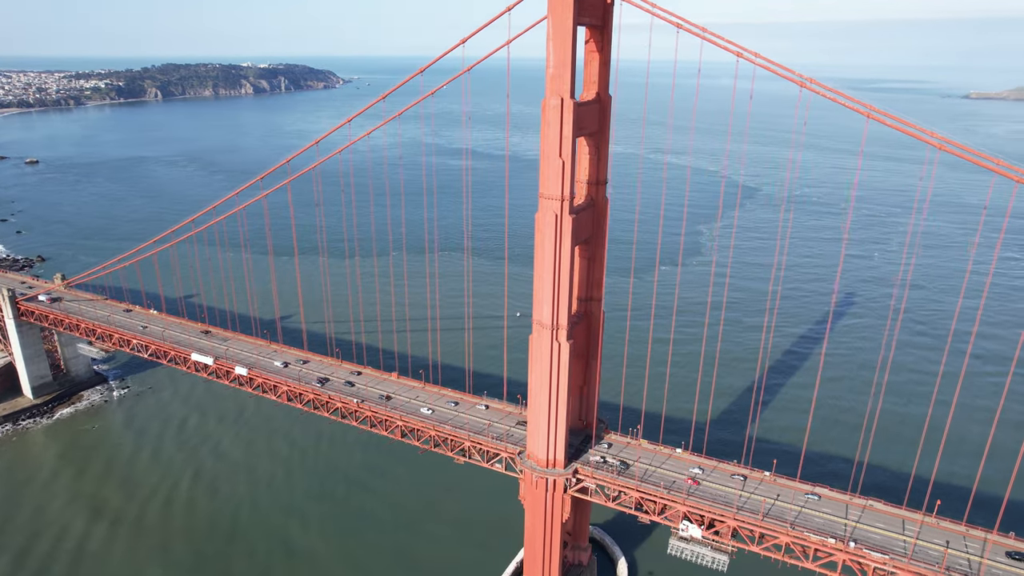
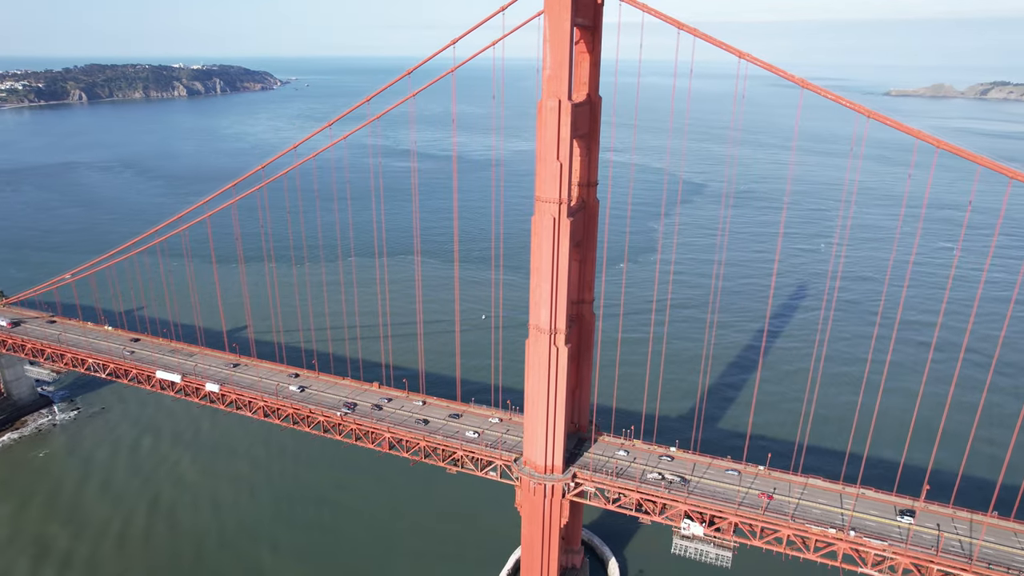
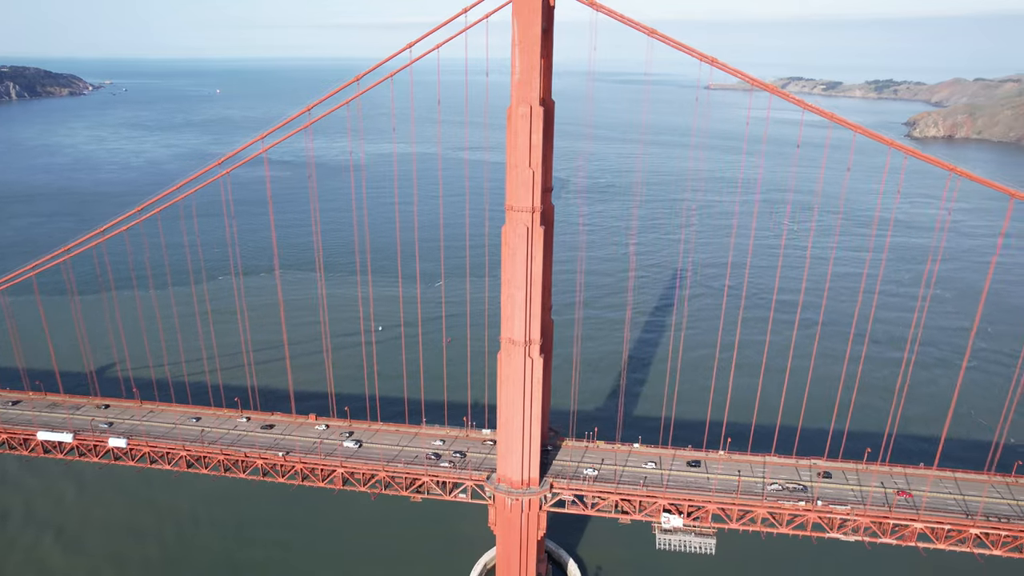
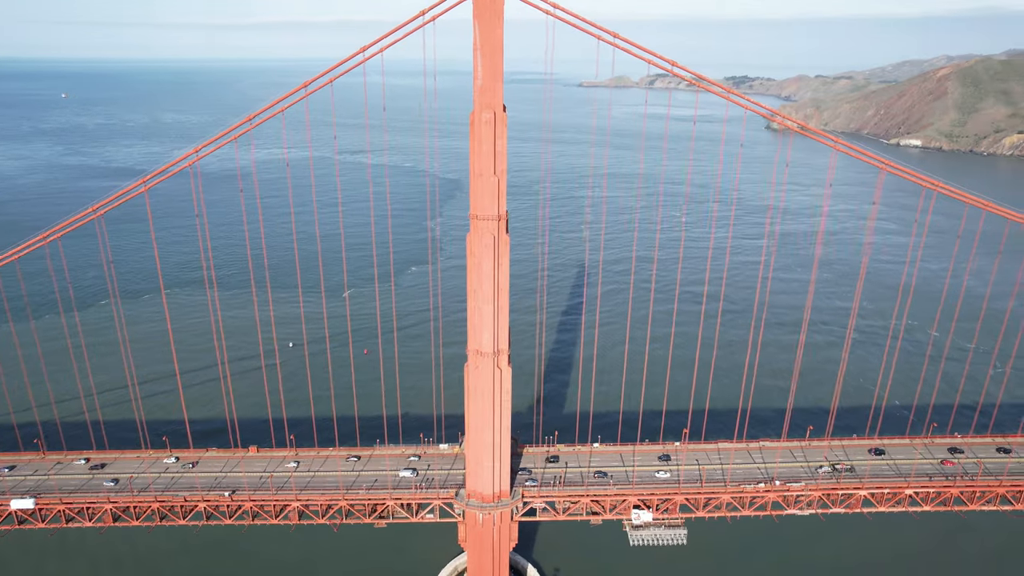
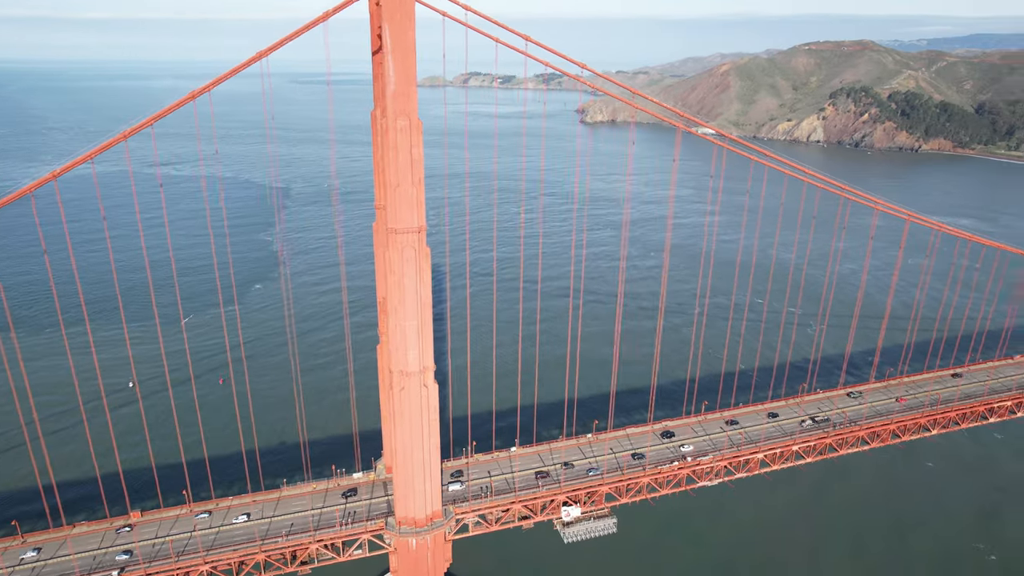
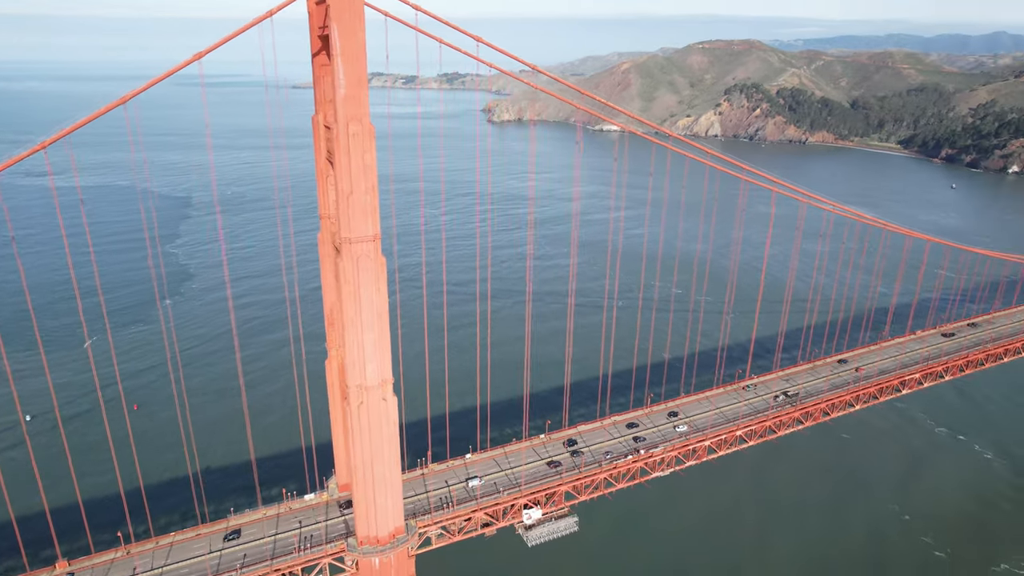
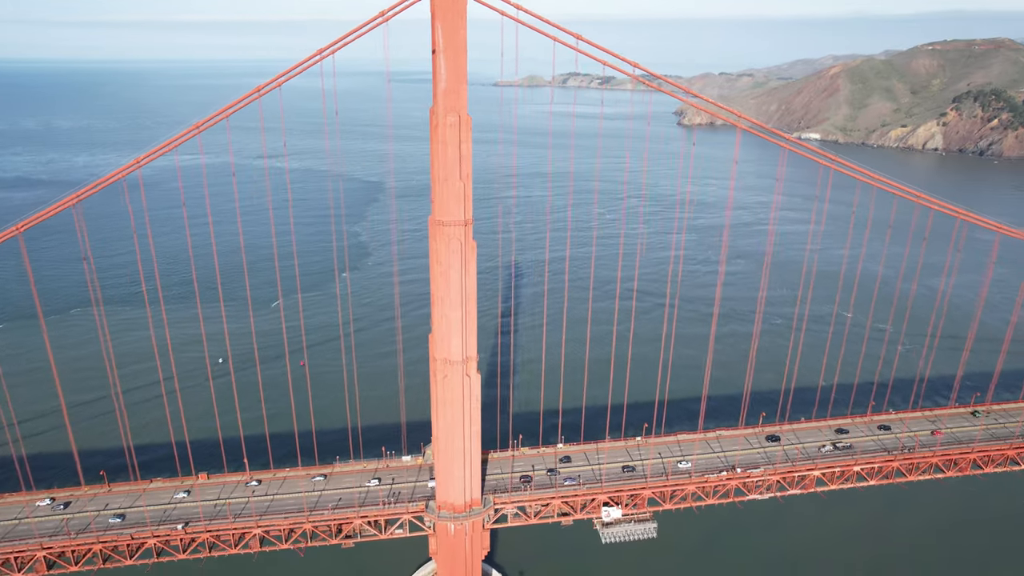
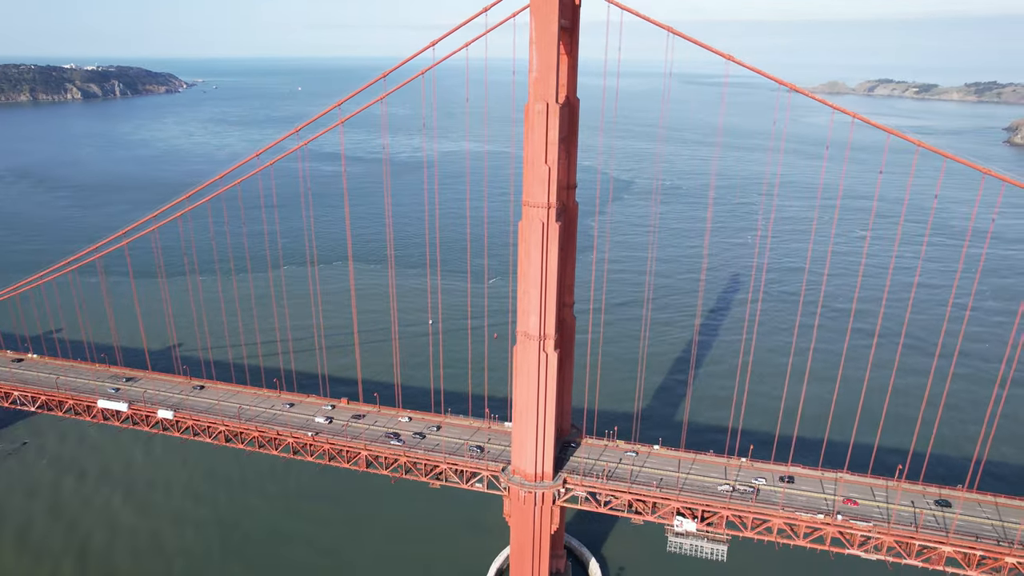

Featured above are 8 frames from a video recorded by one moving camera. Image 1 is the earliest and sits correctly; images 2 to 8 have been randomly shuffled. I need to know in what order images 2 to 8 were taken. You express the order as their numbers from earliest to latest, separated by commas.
2, 8, 3, 4, 7, 5, 6
